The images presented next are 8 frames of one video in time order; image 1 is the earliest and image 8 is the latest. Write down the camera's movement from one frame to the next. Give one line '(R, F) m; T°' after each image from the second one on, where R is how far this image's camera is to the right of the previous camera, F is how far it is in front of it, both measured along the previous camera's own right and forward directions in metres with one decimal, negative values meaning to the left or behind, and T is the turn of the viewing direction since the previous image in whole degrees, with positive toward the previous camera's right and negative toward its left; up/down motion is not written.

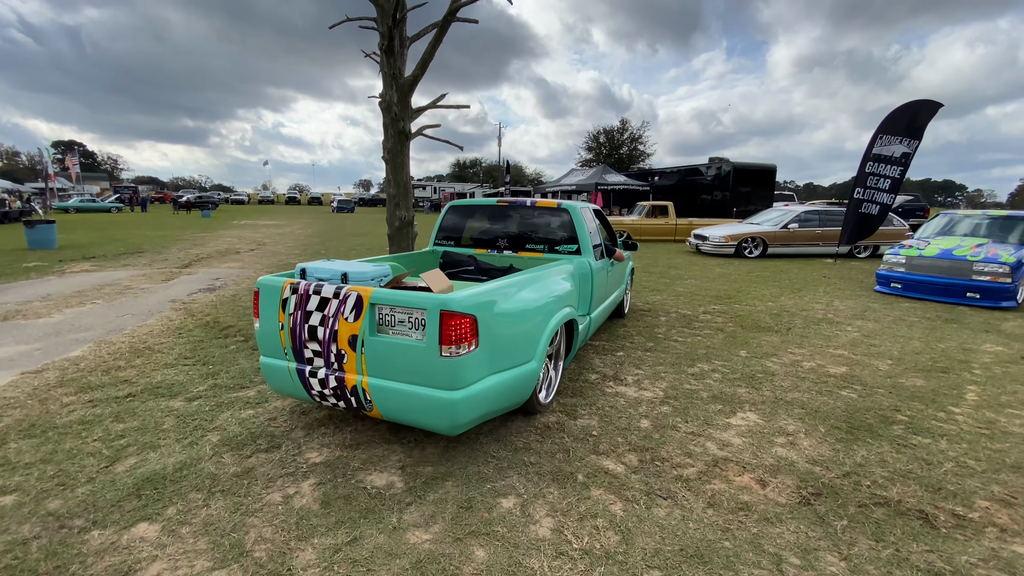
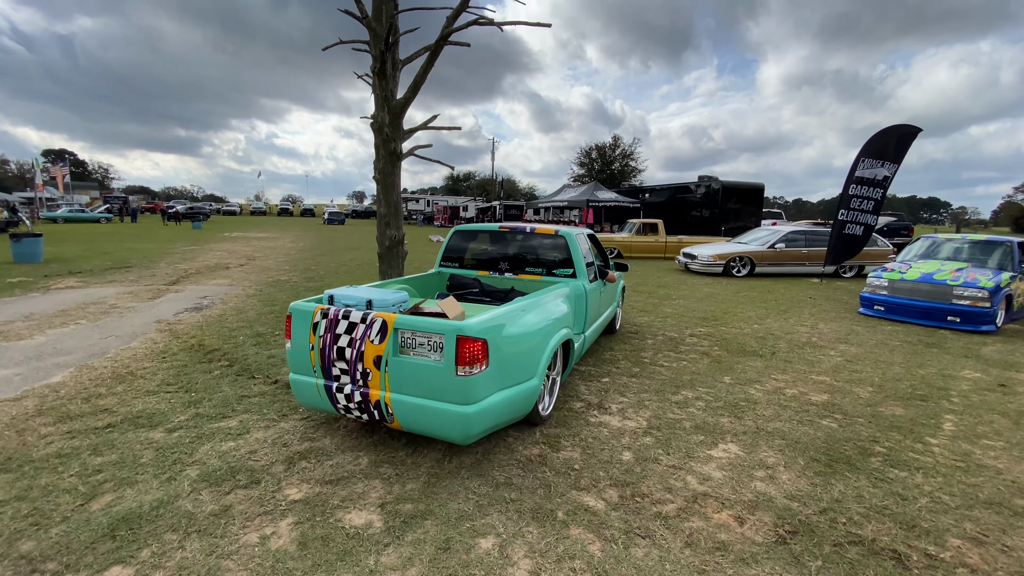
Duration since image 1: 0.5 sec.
(+0.1, 0.0) m; +1°
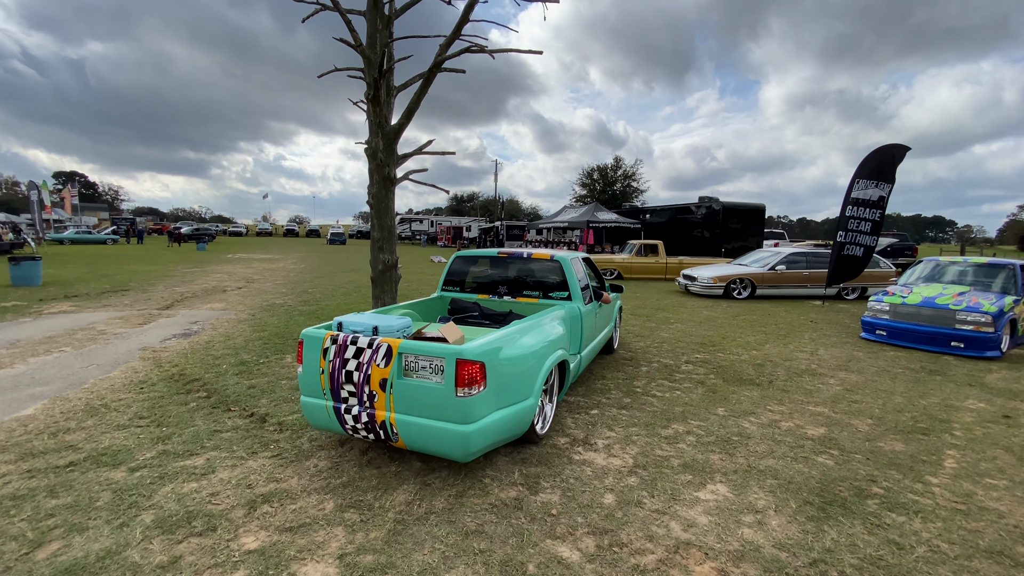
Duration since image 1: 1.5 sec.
(+0.2, +0.1) m; -1°
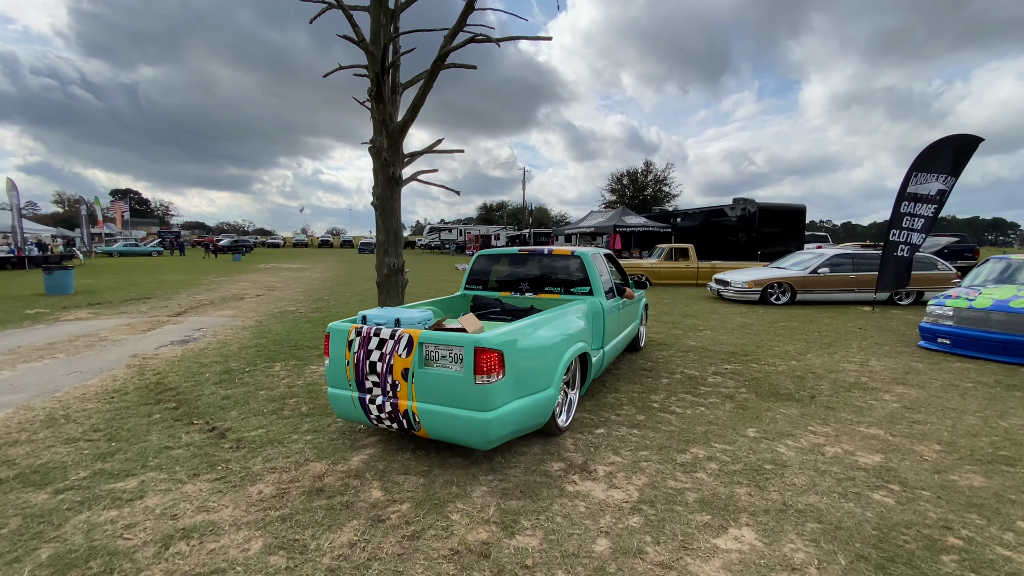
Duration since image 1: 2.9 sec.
(+0.3, +0.5) m; -4°
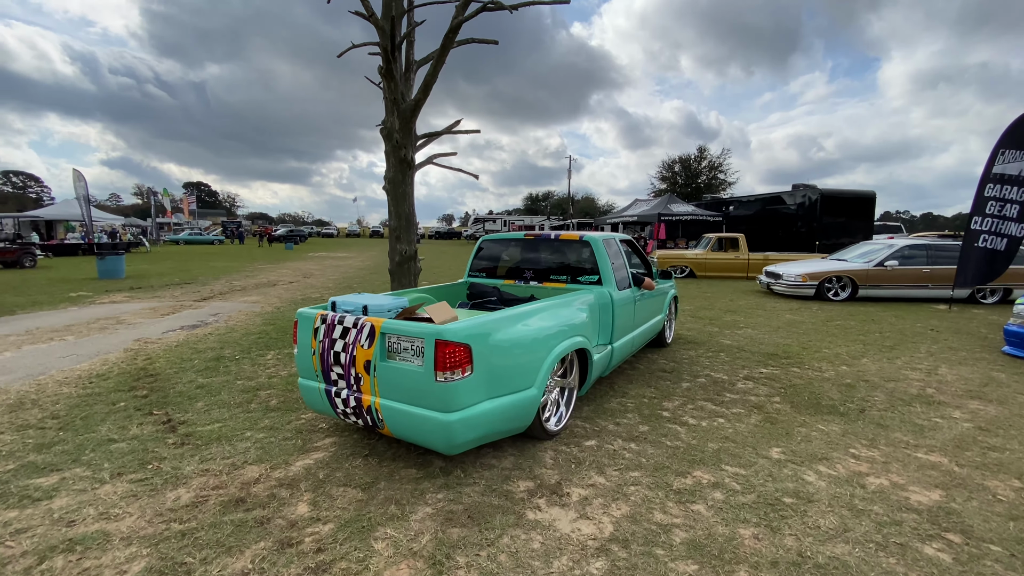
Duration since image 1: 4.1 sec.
(+0.5, +0.5) m; -6°
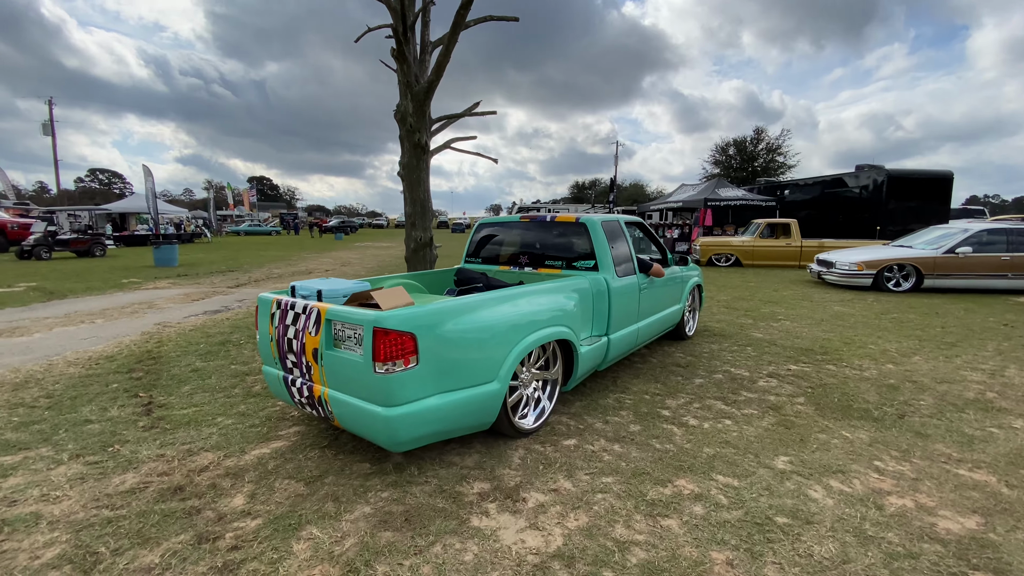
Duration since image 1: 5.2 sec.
(+0.5, +0.3) m; -6°
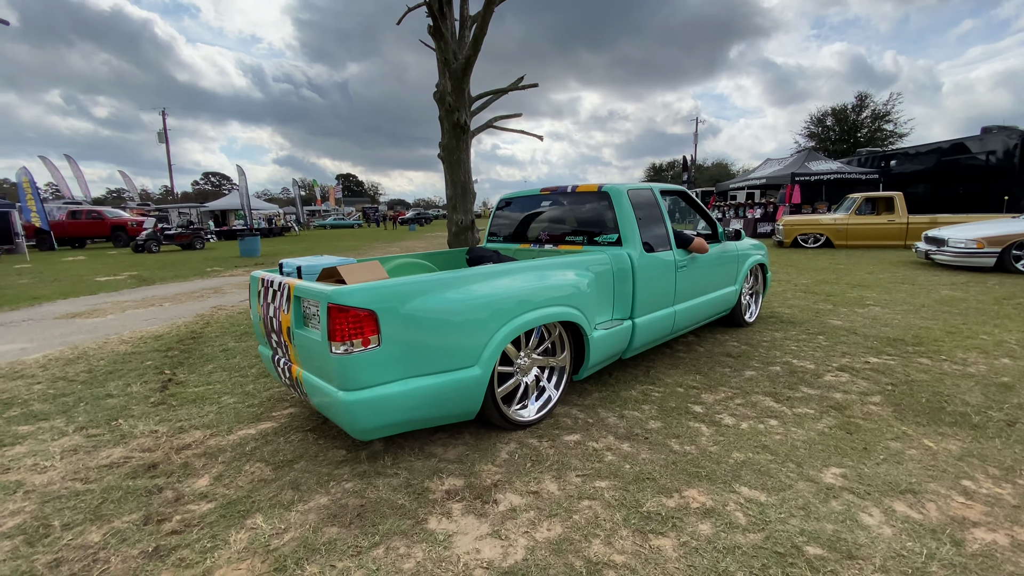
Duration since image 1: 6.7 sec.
(+0.5, +0.4) m; -9°
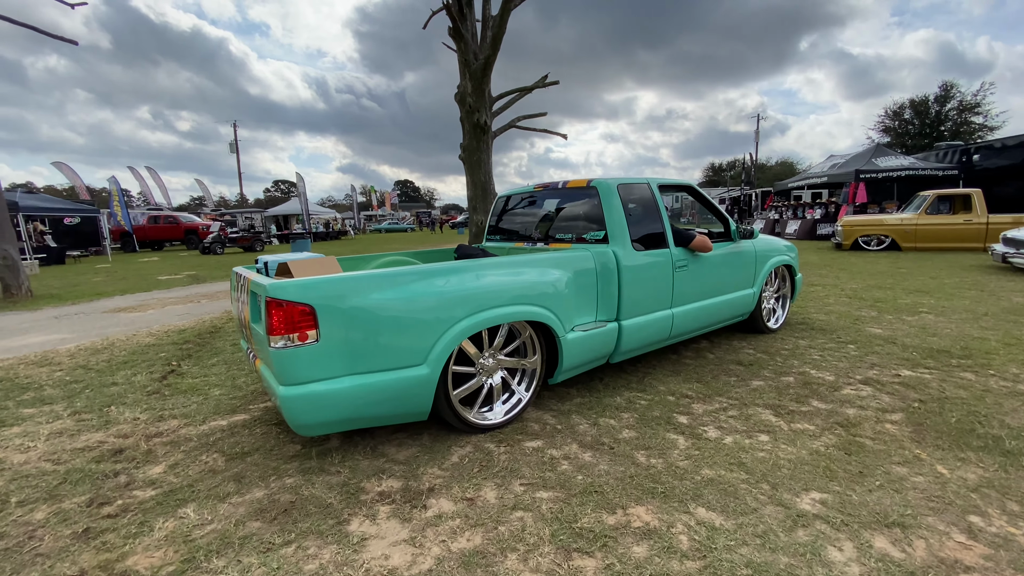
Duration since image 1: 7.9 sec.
(+0.5, +0.1) m; -6°
